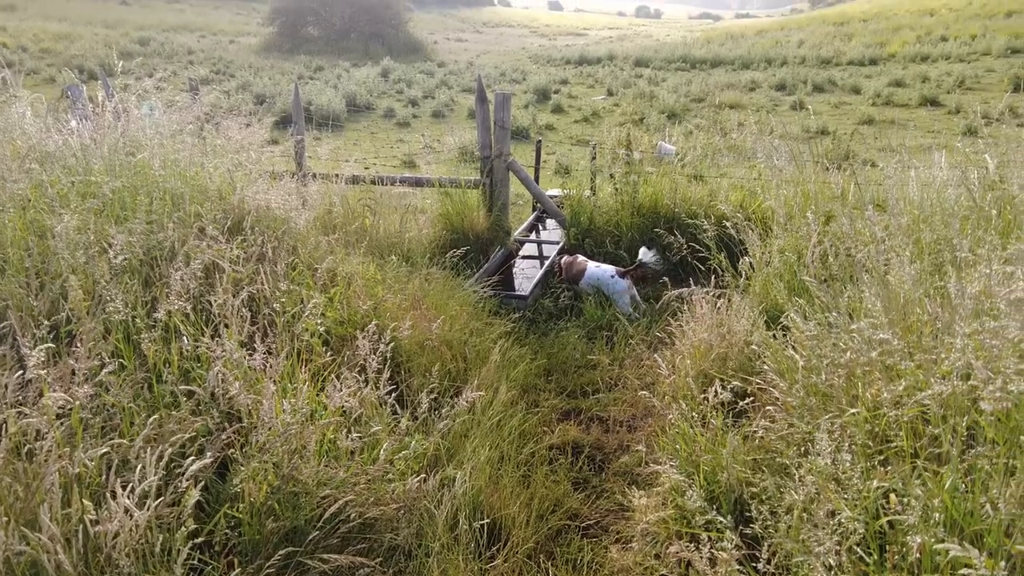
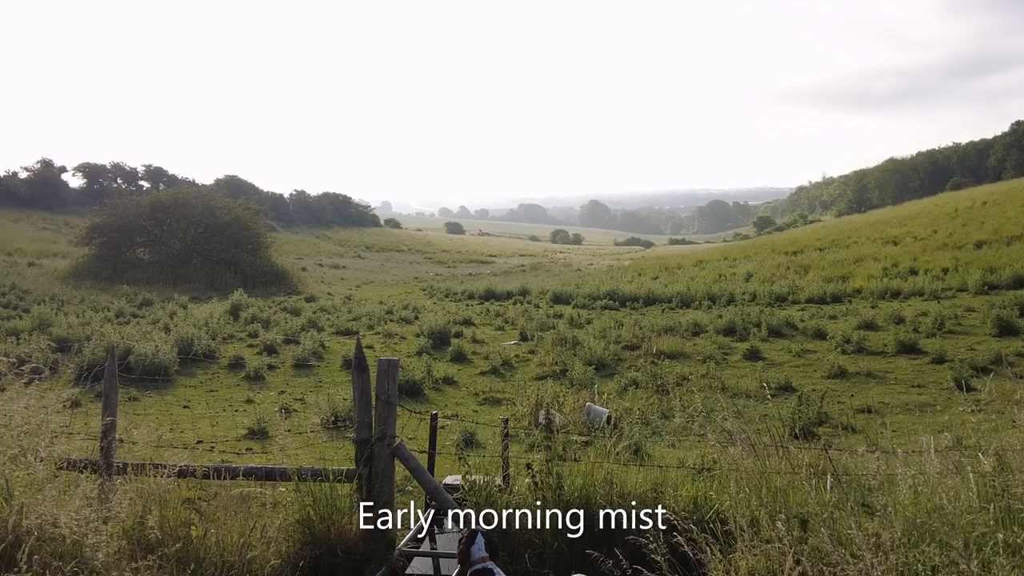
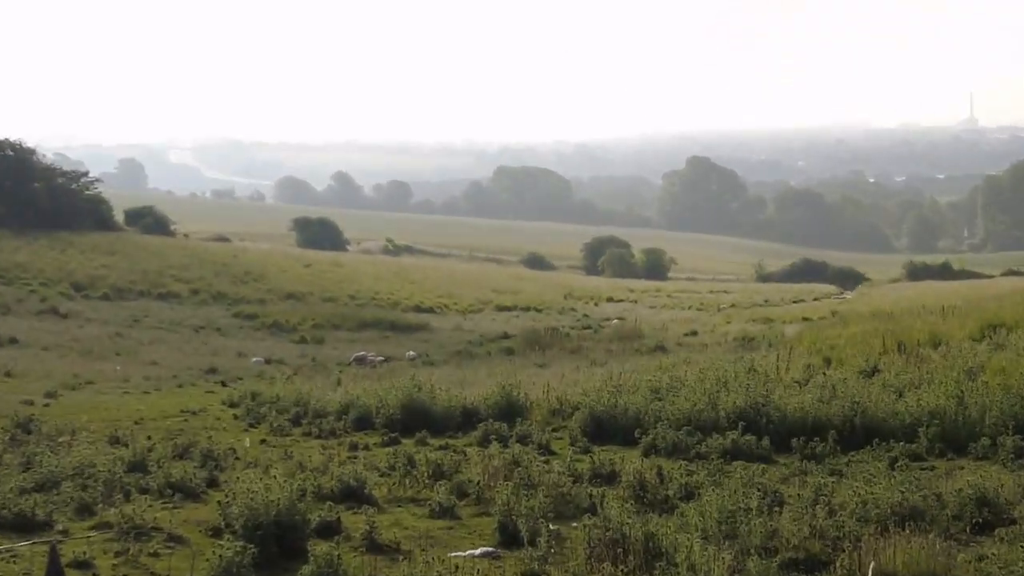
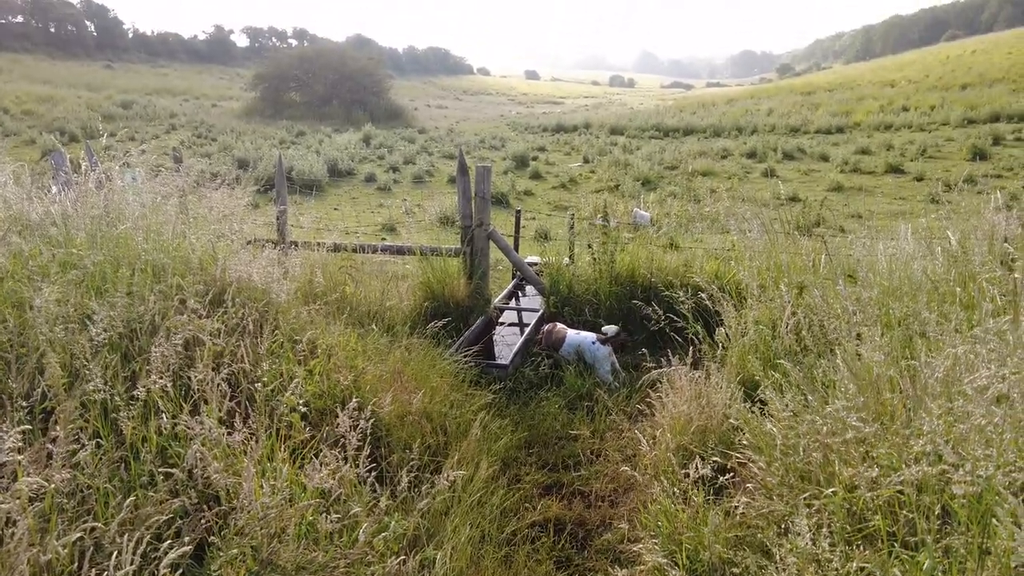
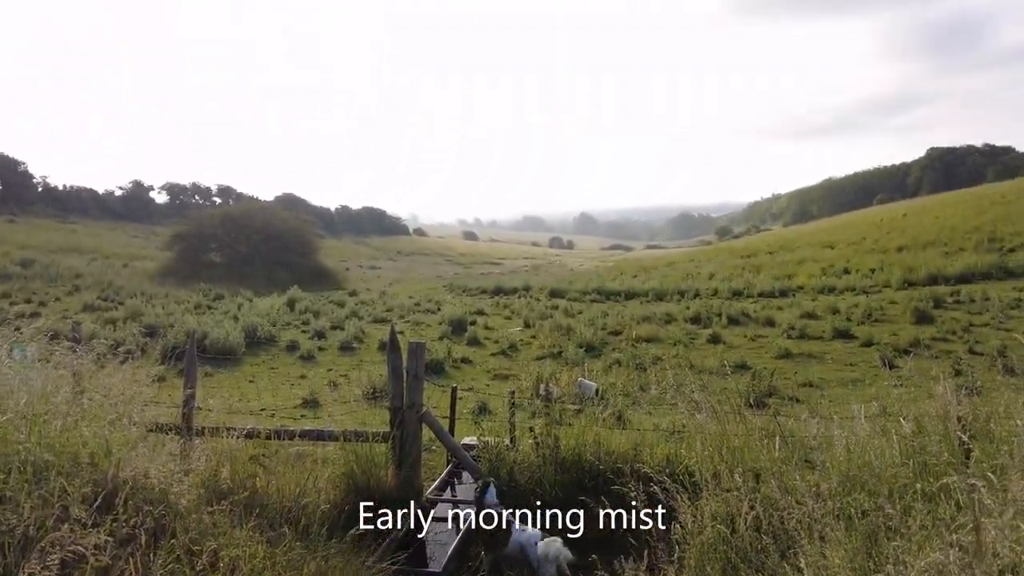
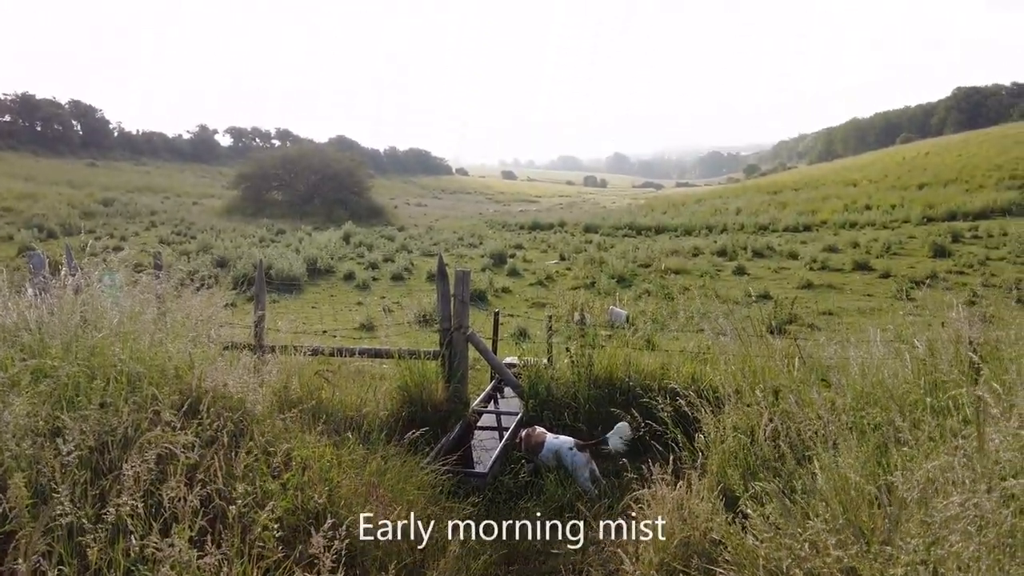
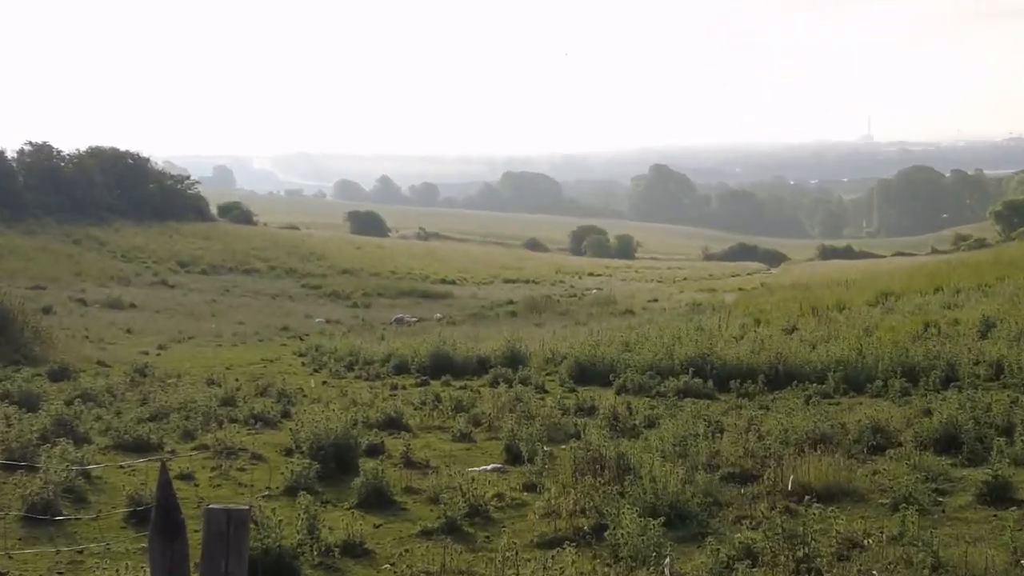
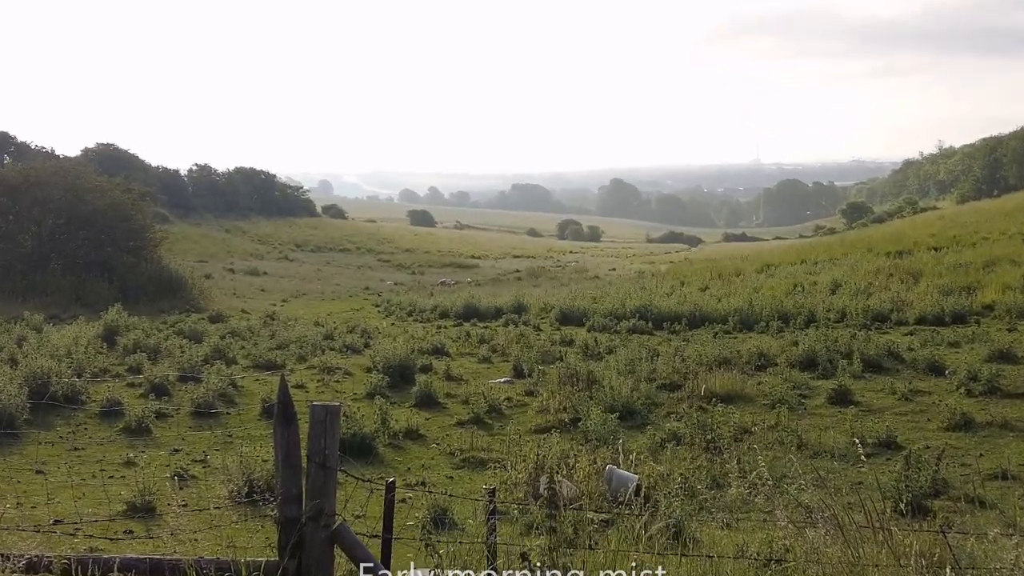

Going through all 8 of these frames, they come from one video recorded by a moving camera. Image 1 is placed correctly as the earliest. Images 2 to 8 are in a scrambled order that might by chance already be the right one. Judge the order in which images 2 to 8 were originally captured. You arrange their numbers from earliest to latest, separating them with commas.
4, 6, 5, 2, 8, 7, 3
